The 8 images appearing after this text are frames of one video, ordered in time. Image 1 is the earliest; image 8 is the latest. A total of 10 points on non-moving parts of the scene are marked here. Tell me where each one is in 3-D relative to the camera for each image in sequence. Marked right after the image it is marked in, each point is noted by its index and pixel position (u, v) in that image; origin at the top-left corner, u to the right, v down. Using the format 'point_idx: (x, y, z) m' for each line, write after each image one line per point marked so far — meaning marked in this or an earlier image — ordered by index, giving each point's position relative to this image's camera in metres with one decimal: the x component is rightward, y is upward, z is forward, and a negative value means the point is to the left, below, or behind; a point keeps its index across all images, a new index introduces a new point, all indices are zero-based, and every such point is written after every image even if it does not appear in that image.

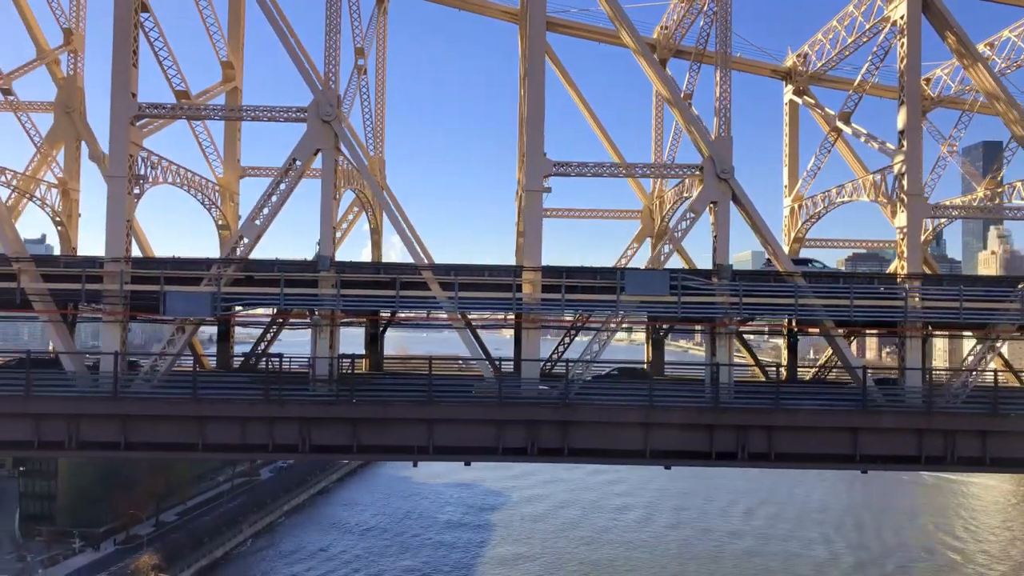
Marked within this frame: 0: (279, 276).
0: (-4.9, +0.3, +17.8) m
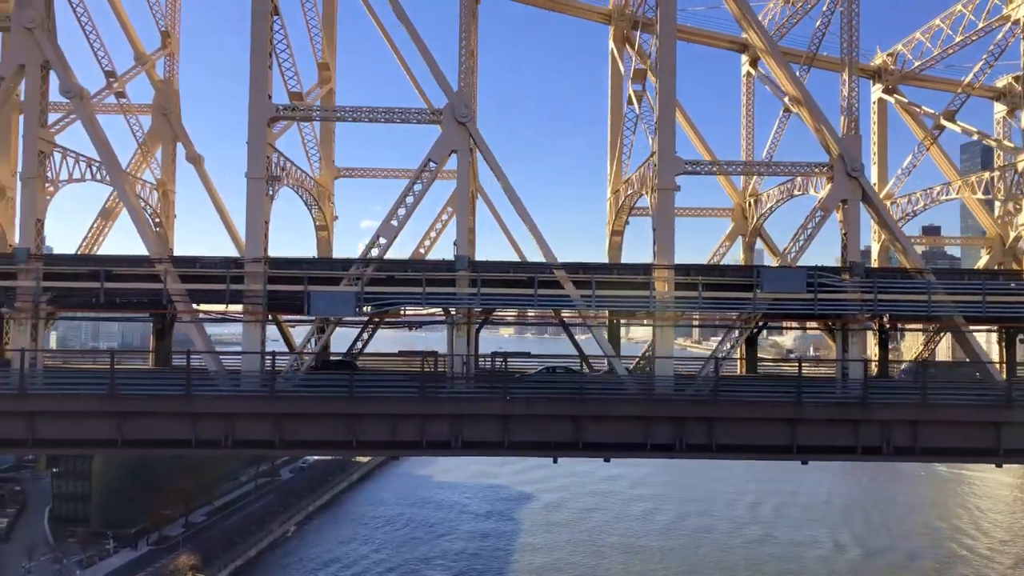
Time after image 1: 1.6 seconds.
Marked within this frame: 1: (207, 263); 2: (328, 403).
0: (-2.0, +0.3, +18.0) m
1: (-6.8, +0.5, +18.5) m
2: (-3.6, -2.3, +16.4) m
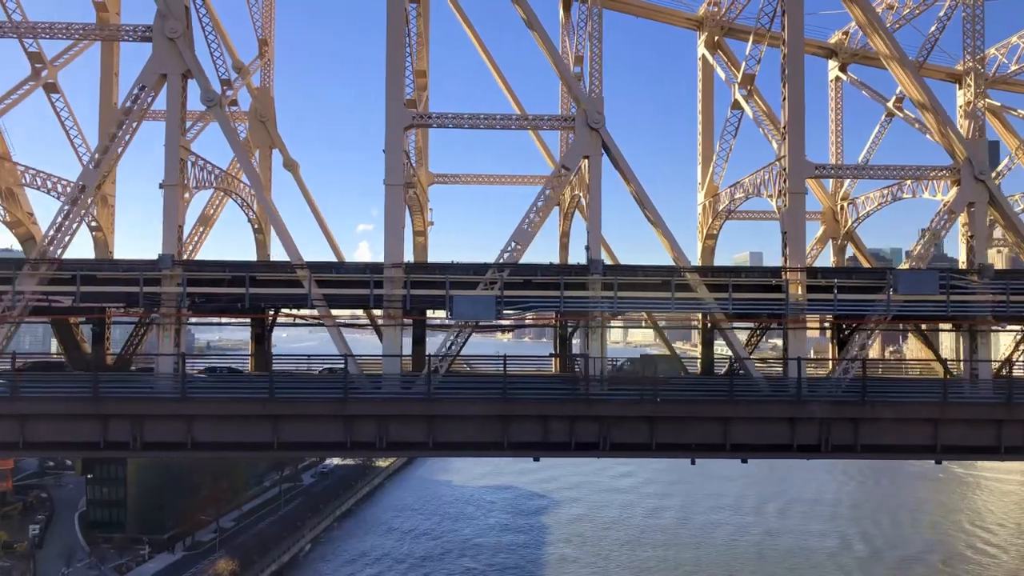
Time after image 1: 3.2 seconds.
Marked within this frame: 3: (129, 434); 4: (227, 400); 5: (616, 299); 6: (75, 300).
0: (+1.0, +0.2, +18.3) m
1: (-3.8, +0.4, +18.7) m
2: (-0.6, -2.3, +16.7) m
3: (-7.6, -2.9, +16.6) m
4: (-5.6, -2.2, +16.5) m
5: (+2.3, -0.2, +18.4) m
6: (-9.4, -0.3, +18.2) m
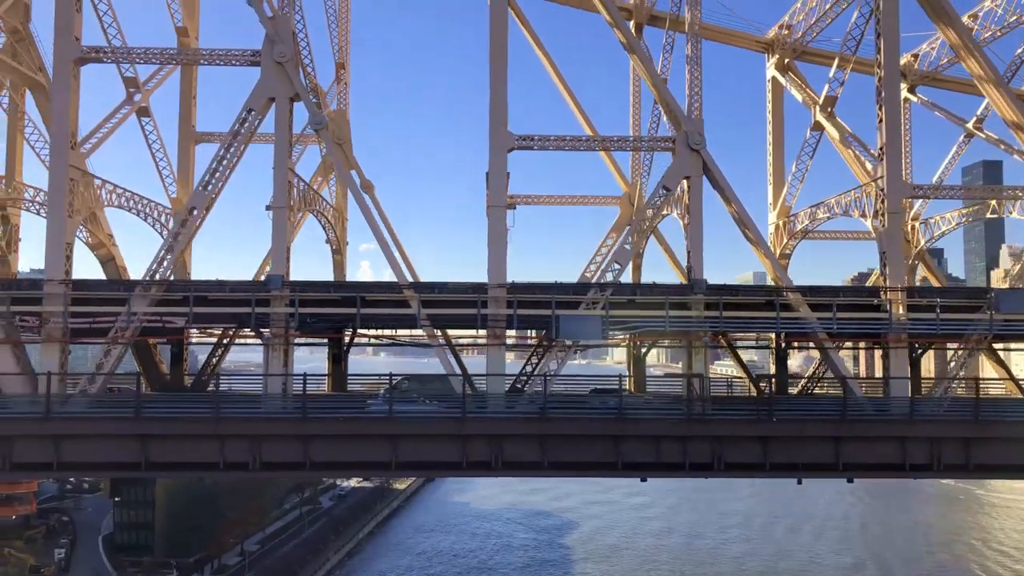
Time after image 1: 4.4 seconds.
0: (+3.3, -0.2, +18.4) m
1: (-1.5, 0.0, +18.9) m
2: (+1.7, -2.7, +16.8) m
3: (-5.3, -3.3, +16.7) m
4: (-3.3, -2.6, +16.6) m
5: (+4.6, -0.7, +18.6) m
6: (-7.1, -0.7, +18.3) m
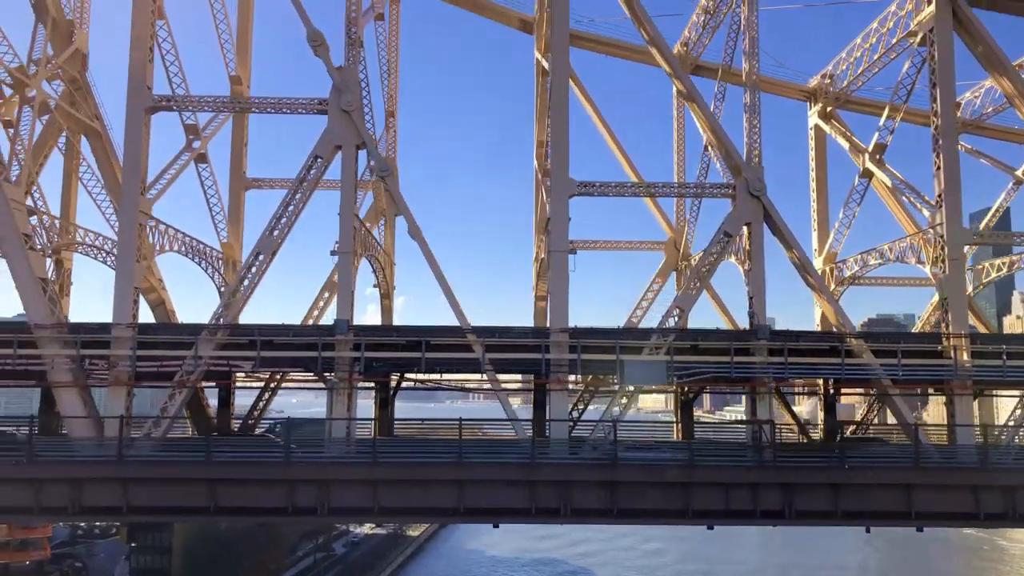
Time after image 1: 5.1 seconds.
0: (+4.7, -1.2, +18.4) m
1: (-0.1, -1.0, +19.0) m
2: (+3.1, -3.6, +16.7) m
3: (-3.9, -4.2, +16.7) m
4: (-1.9, -3.5, +16.5) m
5: (+6.0, -1.7, +18.5) m
6: (-5.7, -1.7, +18.4) m
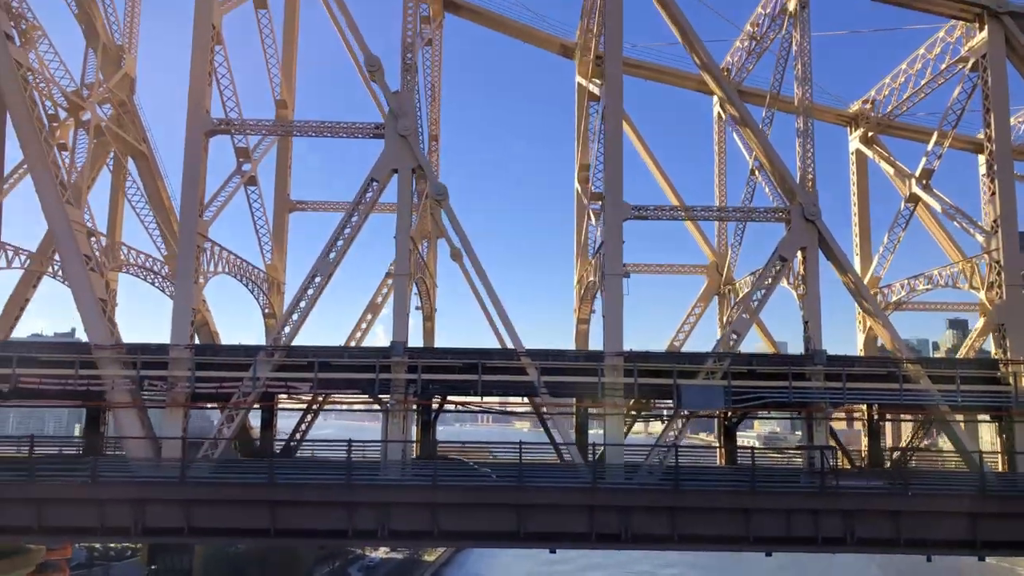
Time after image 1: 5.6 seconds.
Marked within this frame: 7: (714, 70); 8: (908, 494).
0: (+6.0, -1.8, +18.4) m
1: (+1.2, -1.6, +19.0) m
2: (+4.3, -4.1, +16.5) m
3: (-2.7, -4.6, +16.6) m
4: (-0.7, -3.9, +16.5) m
5: (+7.2, -2.2, +18.4) m
6: (-4.4, -2.2, +18.5) m
7: (+4.7, +5.1, +19.7) m
8: (+7.8, -4.1, +16.6) m
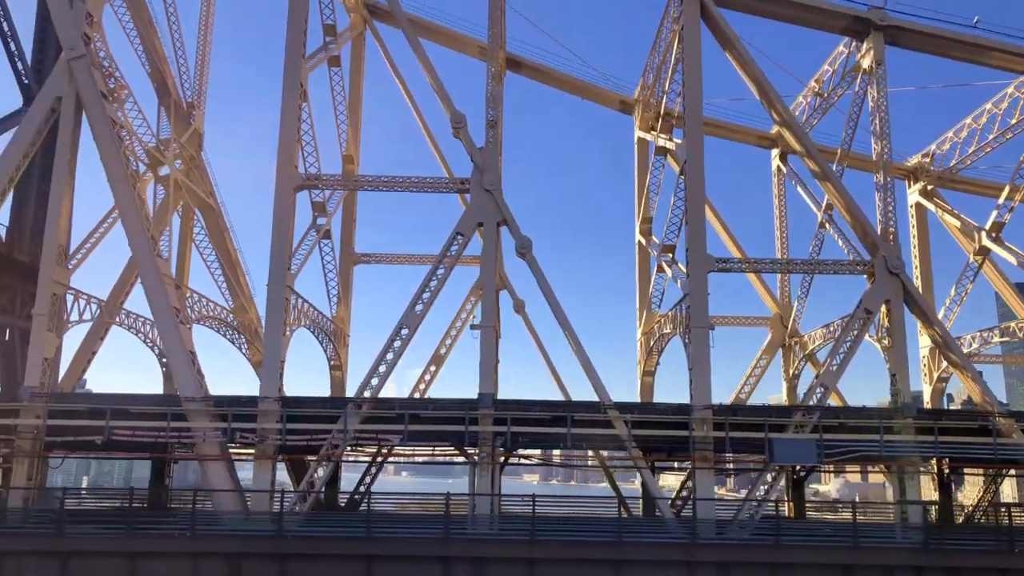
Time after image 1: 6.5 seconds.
0: (+7.9, -2.9, +18.2) m
1: (+3.1, -2.7, +18.9) m
2: (+6.2, -5.2, +16.3) m
3: (-0.8, -5.7, +16.4) m
4: (+1.2, -5.0, +16.3) m
5: (+9.2, -3.4, +18.3) m
6: (-2.5, -3.3, +18.4) m
7: (+6.7, +3.9, +20.0) m
8: (+9.7, -5.1, +16.3) m
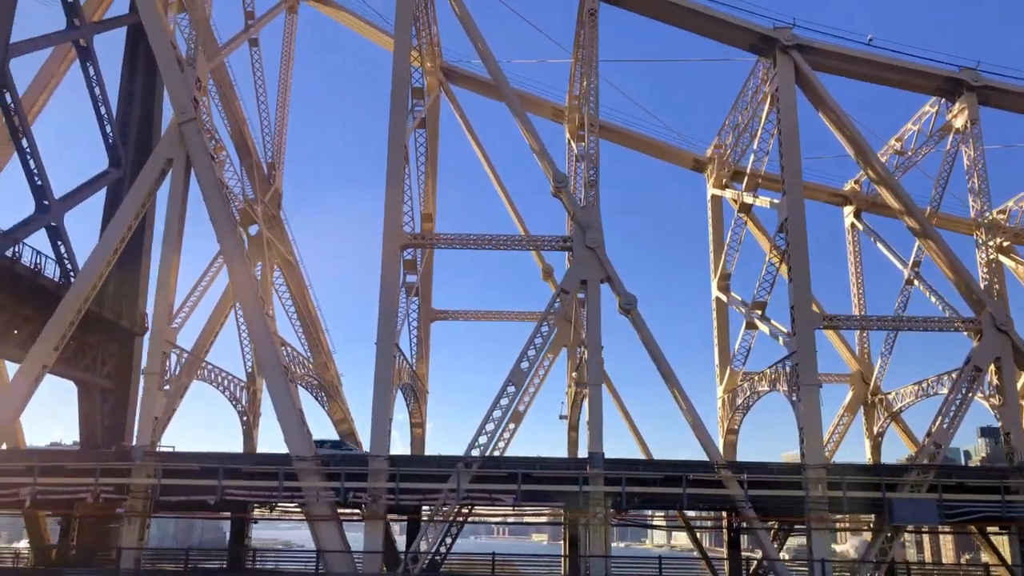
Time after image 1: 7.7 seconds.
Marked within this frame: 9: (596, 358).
0: (+10.3, -4.2, +18.0) m
1: (+5.5, -4.0, +18.7) m
2: (+8.6, -6.3, +15.9) m
3: (+1.6, -6.8, +16.1) m
4: (+3.6, -6.1, +16.0) m
5: (+11.6, -4.6, +17.9) m
6: (-0.1, -4.6, +18.2) m
7: (+9.1, +2.5, +20.2) m
8: (+12.1, -6.2, +15.9) m
9: (+2.0, -1.7, +19.4) m
